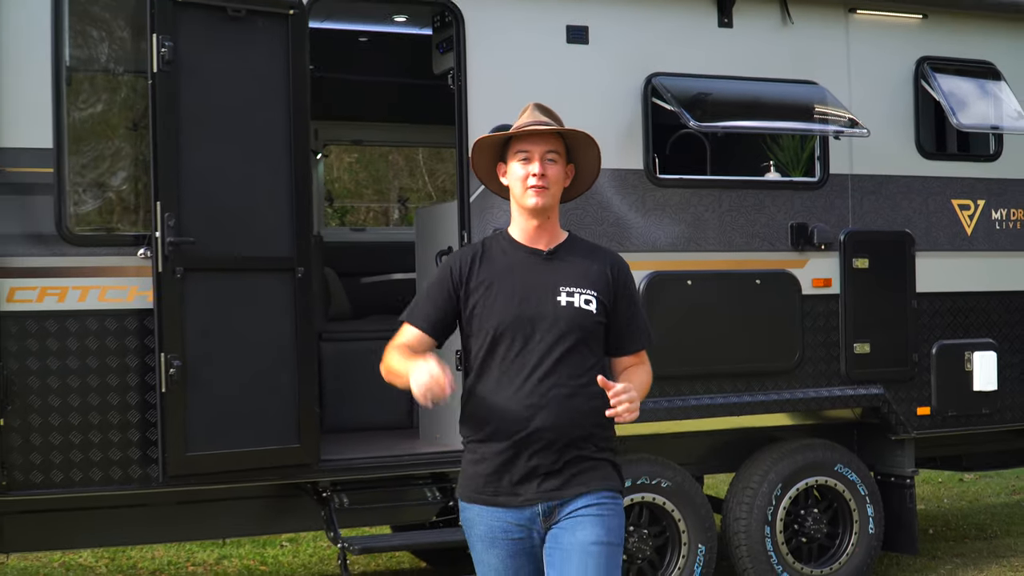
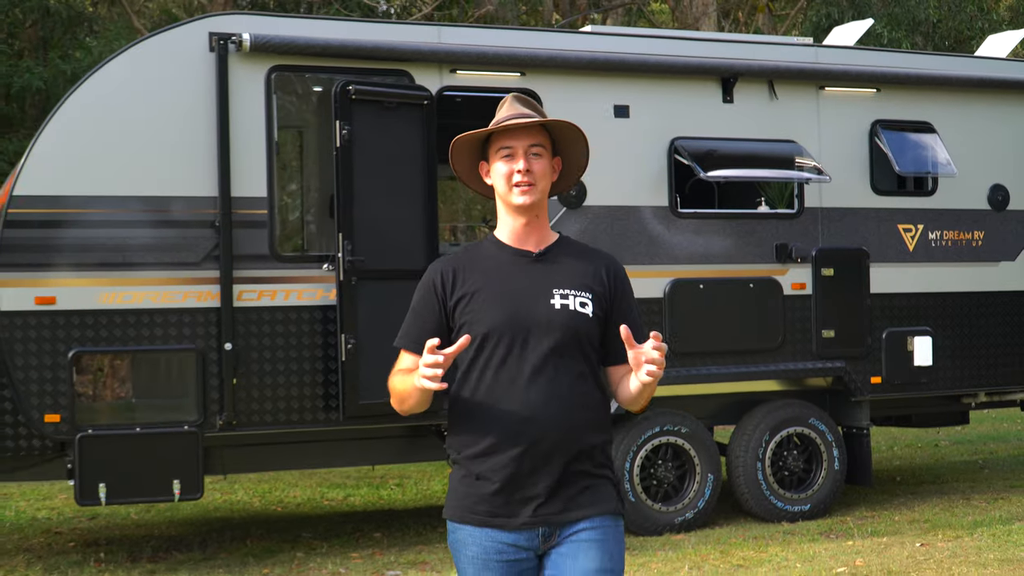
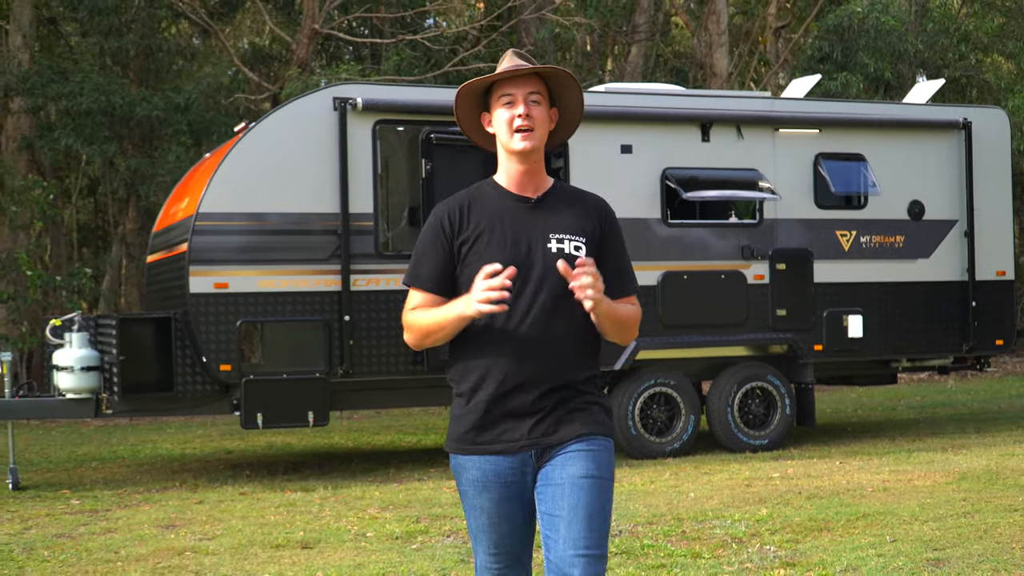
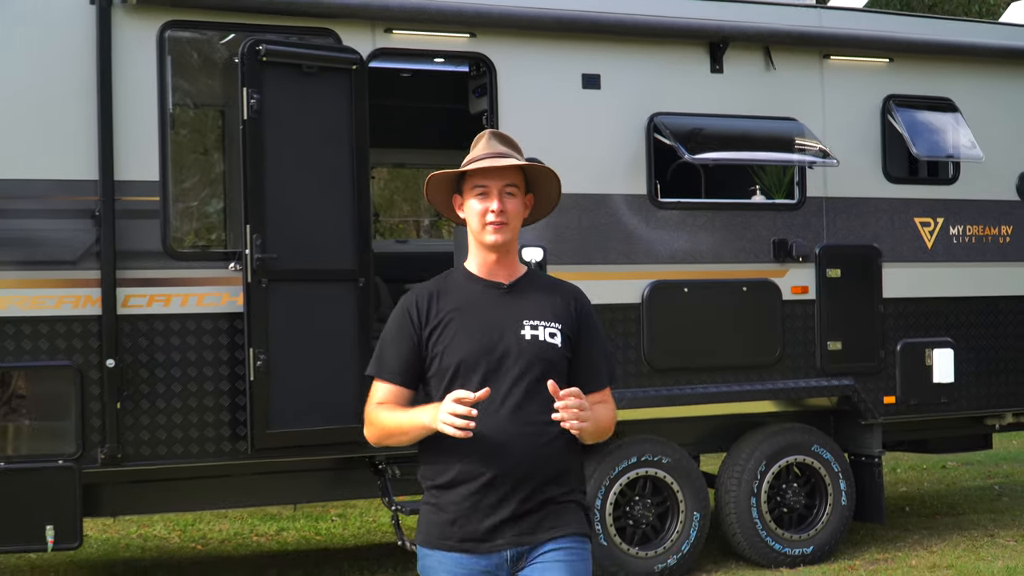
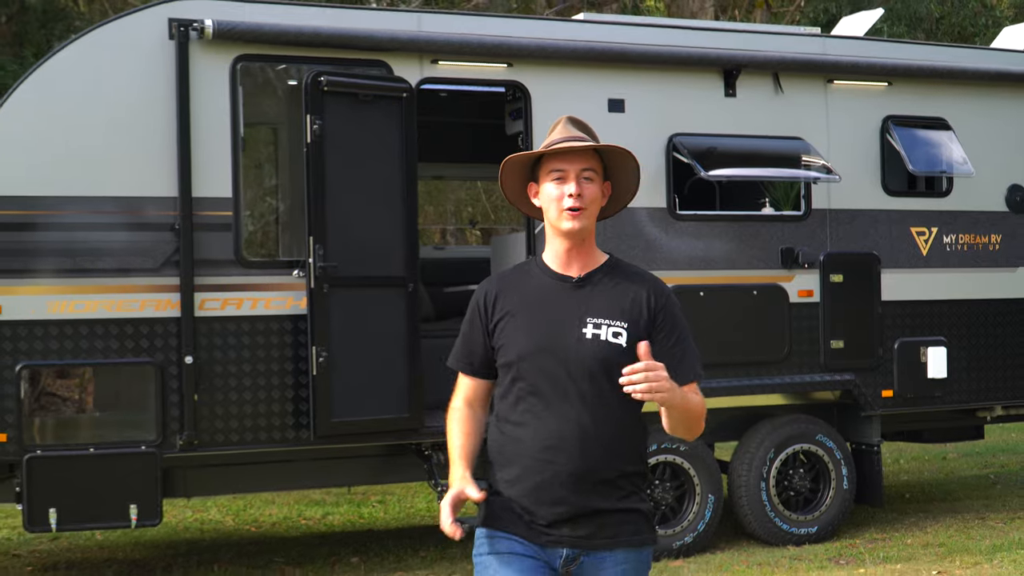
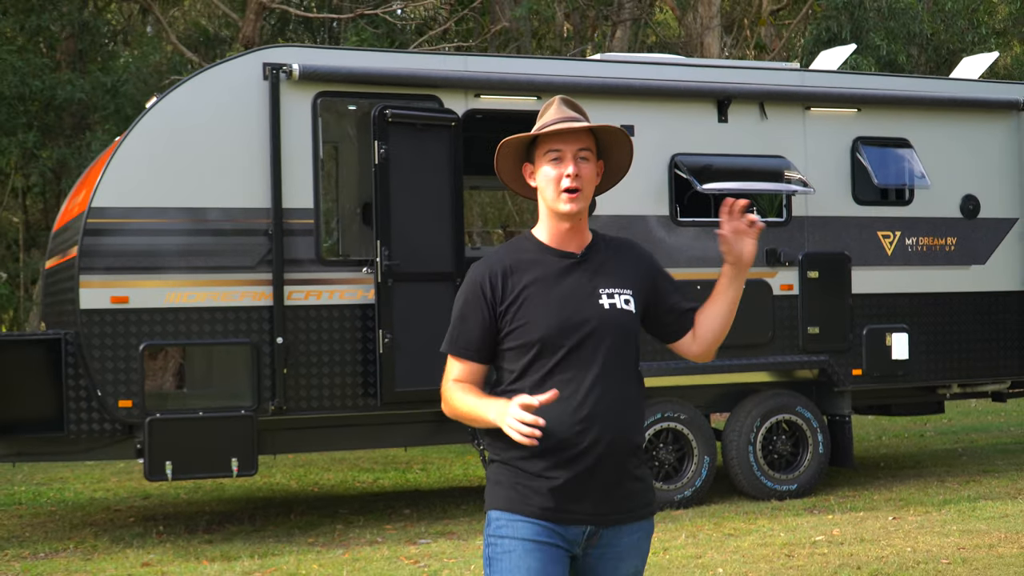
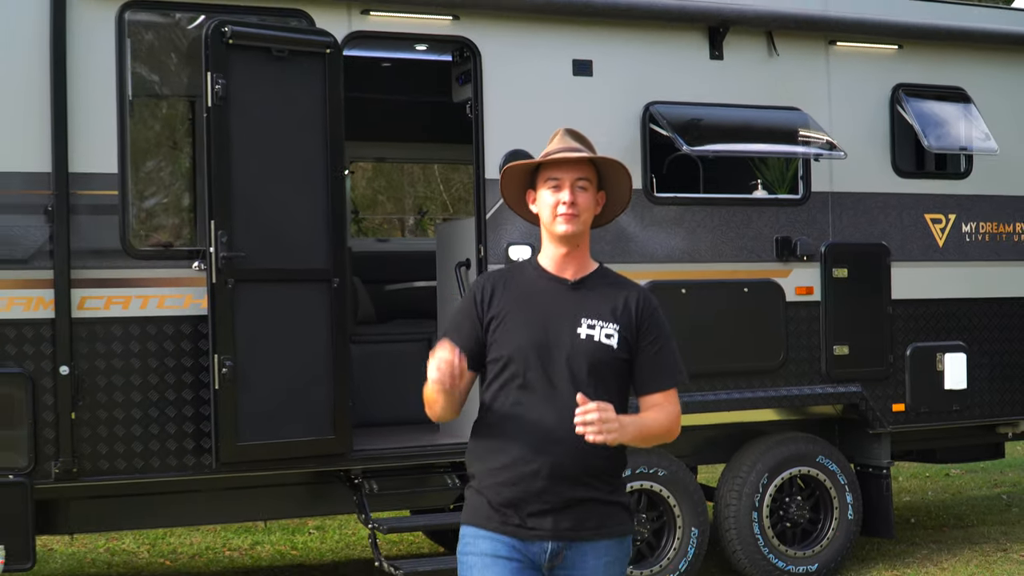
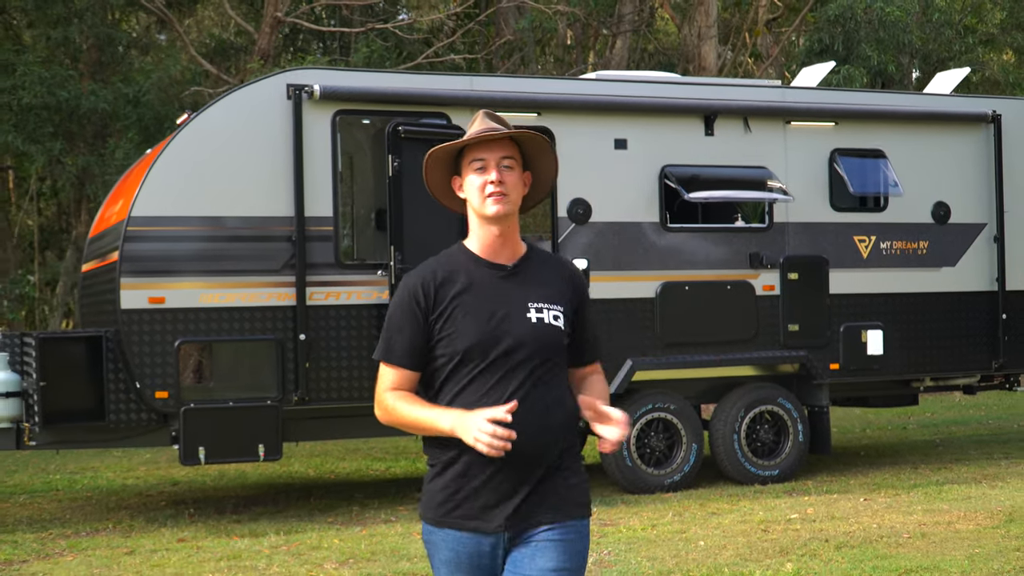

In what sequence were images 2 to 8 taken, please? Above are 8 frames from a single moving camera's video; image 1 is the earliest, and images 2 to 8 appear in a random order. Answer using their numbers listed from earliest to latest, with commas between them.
7, 4, 5, 2, 6, 8, 3
